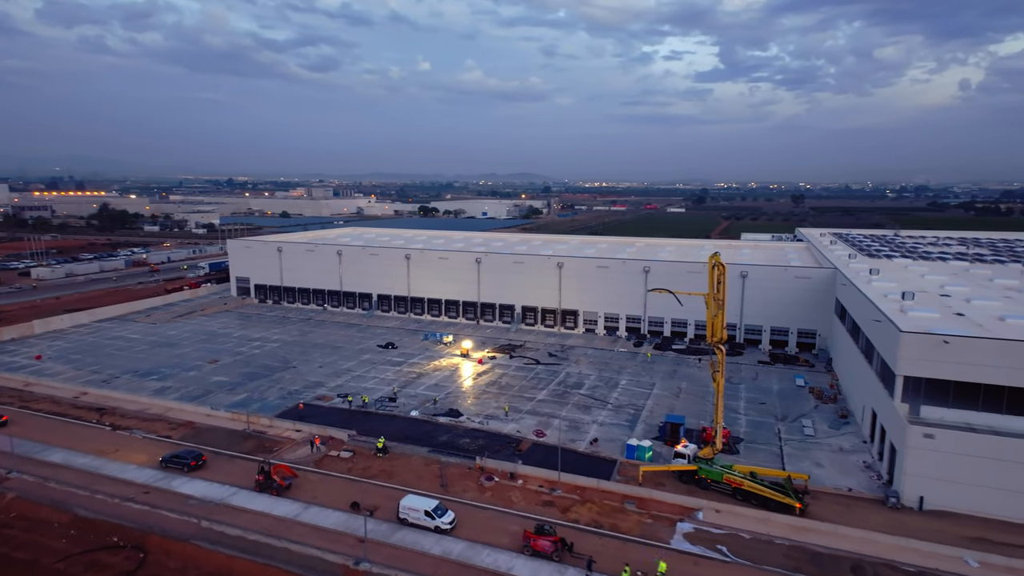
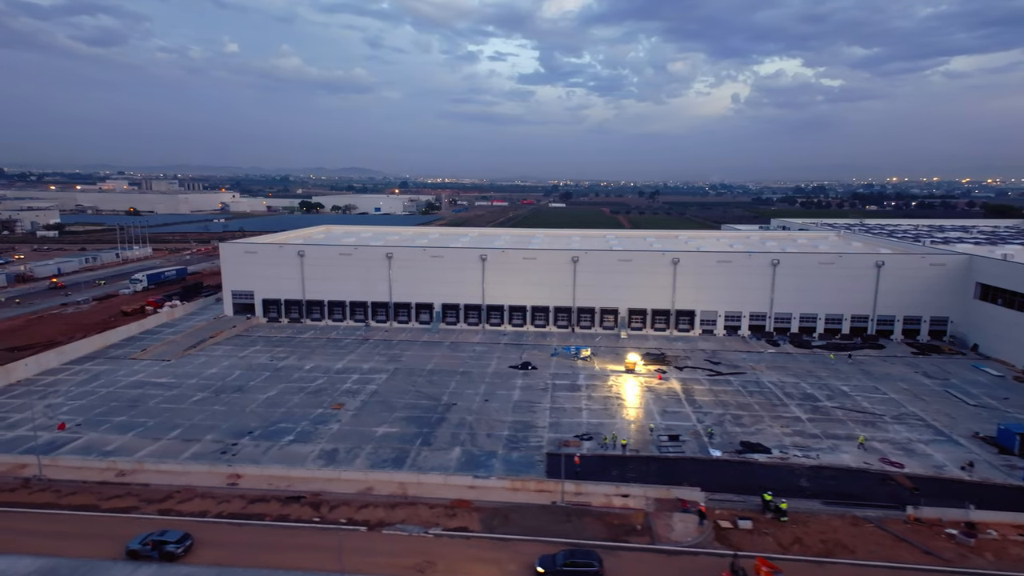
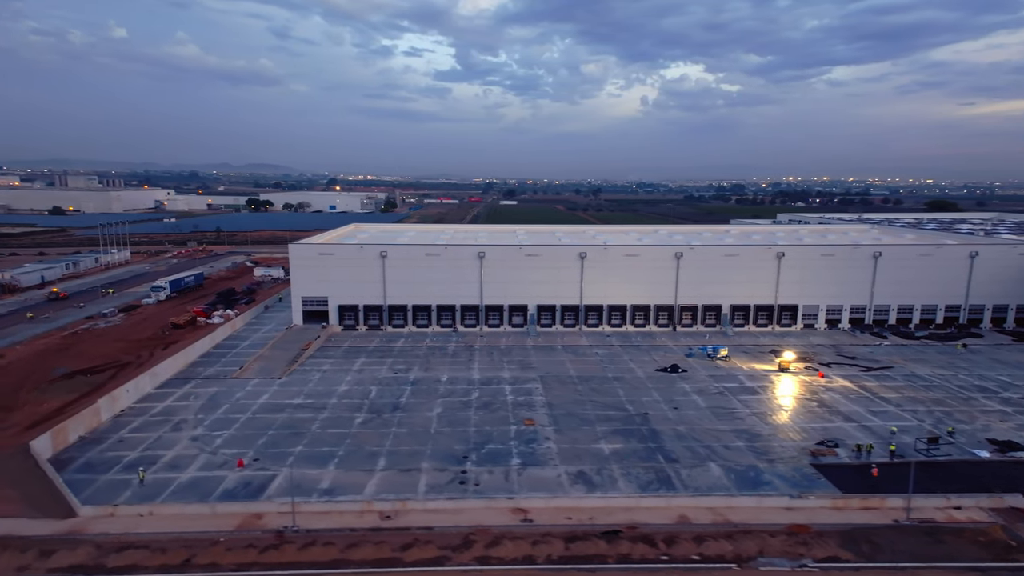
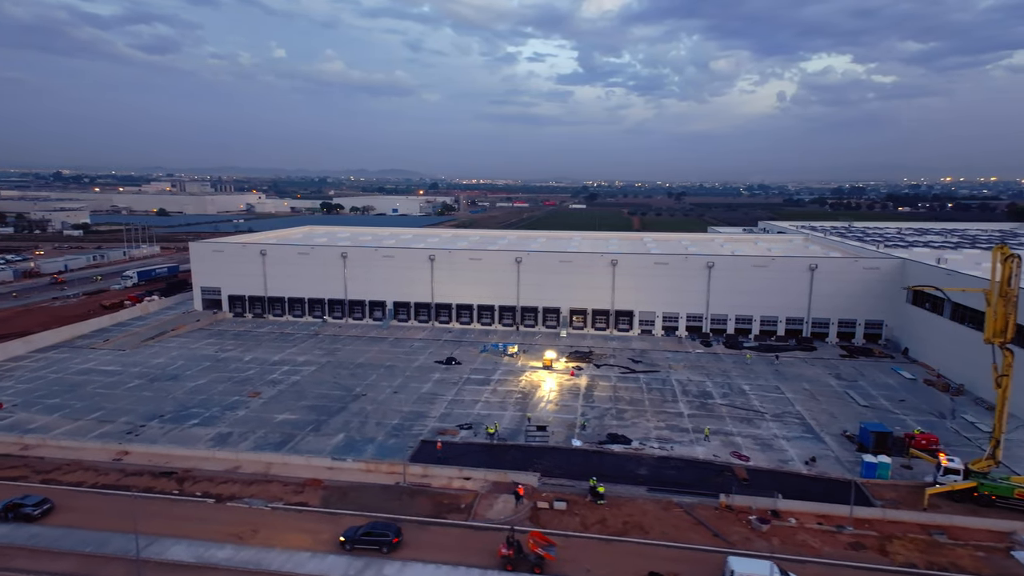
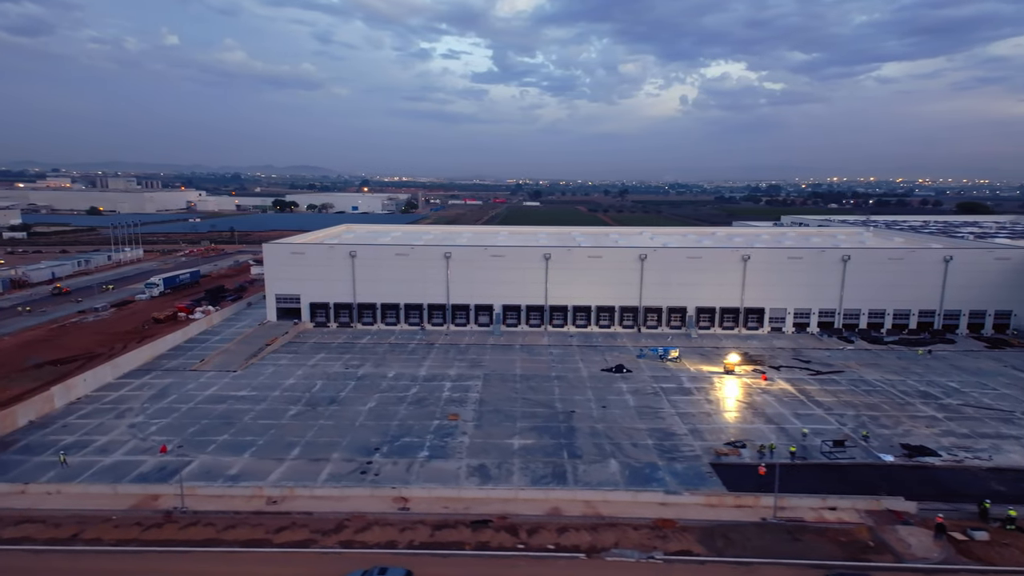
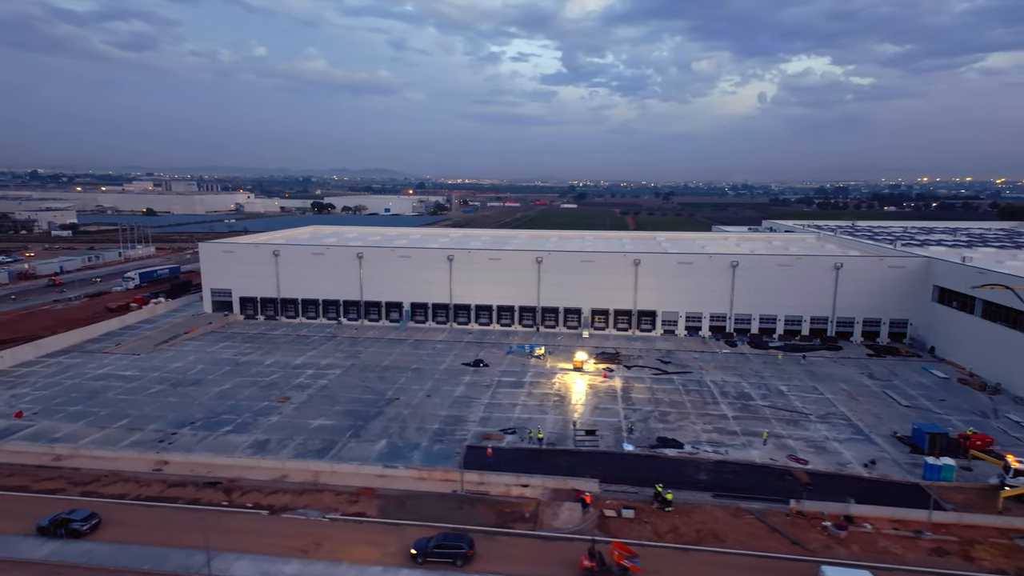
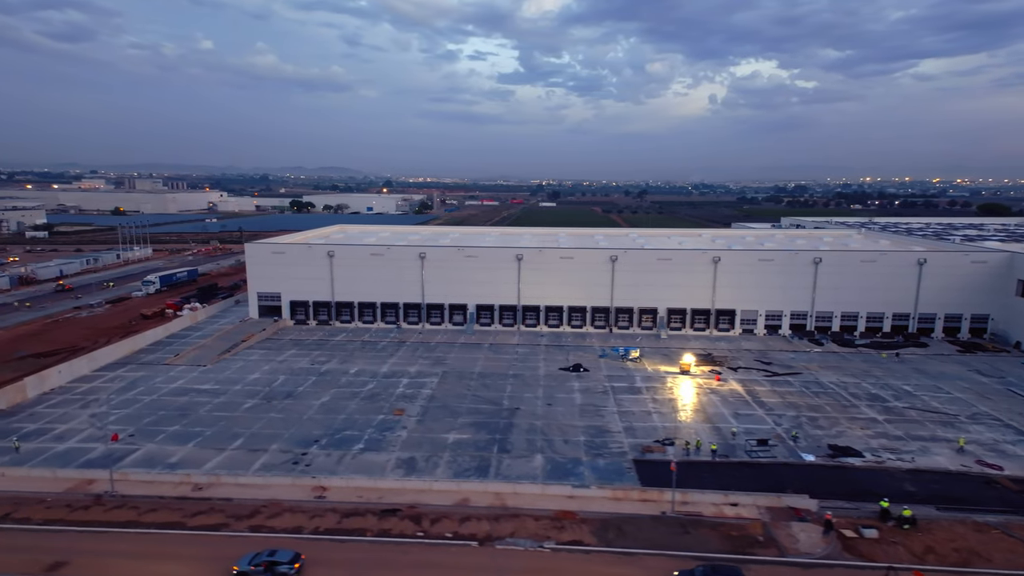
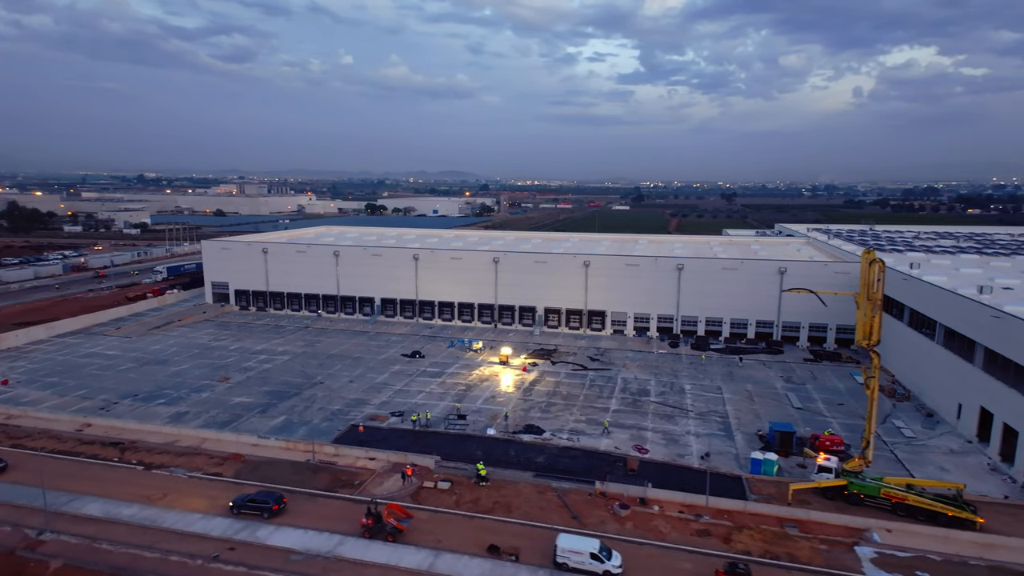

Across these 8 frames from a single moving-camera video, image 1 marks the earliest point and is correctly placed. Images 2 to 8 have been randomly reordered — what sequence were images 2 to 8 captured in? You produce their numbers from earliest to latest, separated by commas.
8, 4, 6, 2, 7, 5, 3
